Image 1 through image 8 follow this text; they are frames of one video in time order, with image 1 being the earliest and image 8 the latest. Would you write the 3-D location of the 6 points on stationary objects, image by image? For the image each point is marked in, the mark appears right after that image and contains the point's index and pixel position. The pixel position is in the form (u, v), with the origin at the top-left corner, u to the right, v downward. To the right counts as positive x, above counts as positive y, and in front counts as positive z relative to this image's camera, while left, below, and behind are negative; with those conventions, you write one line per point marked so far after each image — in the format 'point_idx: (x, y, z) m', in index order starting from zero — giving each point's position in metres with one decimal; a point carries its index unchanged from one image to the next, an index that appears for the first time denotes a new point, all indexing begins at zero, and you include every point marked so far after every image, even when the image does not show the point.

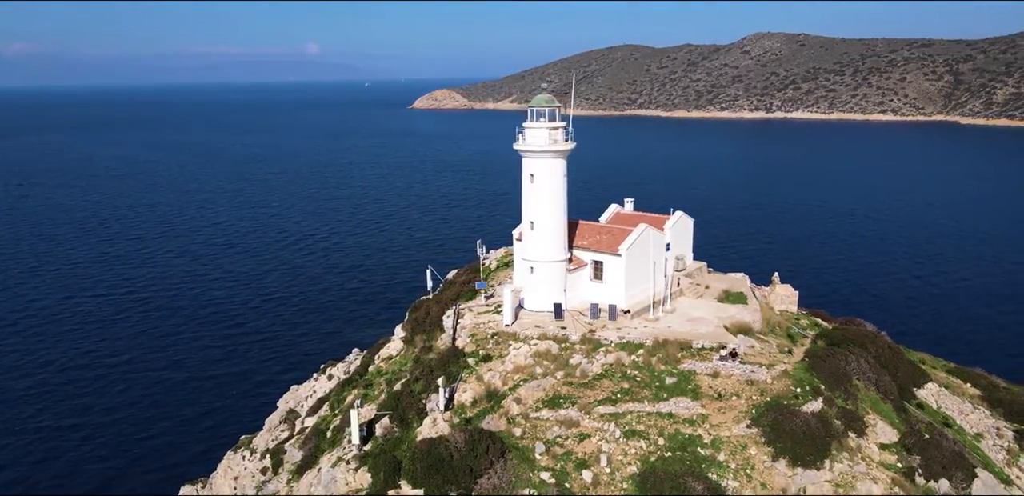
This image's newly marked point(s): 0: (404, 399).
0: (-2.7, -3.8, +18.7) m
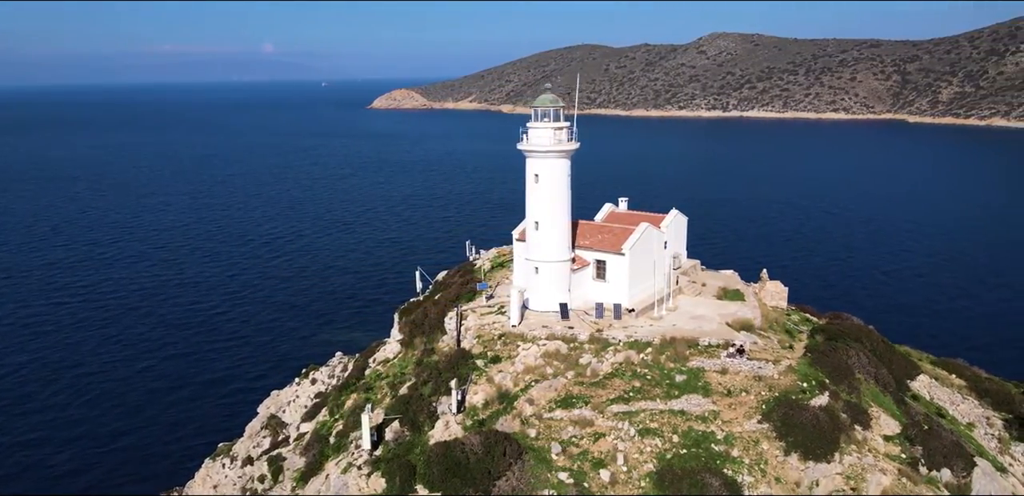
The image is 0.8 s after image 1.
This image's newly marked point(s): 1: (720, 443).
0: (-2.4, -3.9, +18.5) m
1: (+4.8, -4.5, +16.9) m
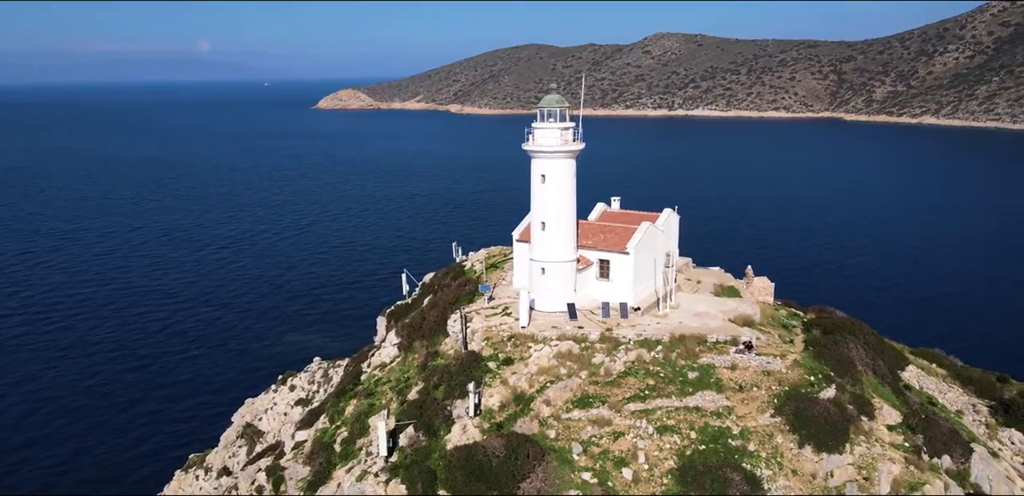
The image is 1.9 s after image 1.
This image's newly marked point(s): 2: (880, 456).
0: (-2.1, -3.9, +18.2) m
1: (+5.2, -4.4, +17.1) m
2: (+8.7, -4.9, +17.4) m
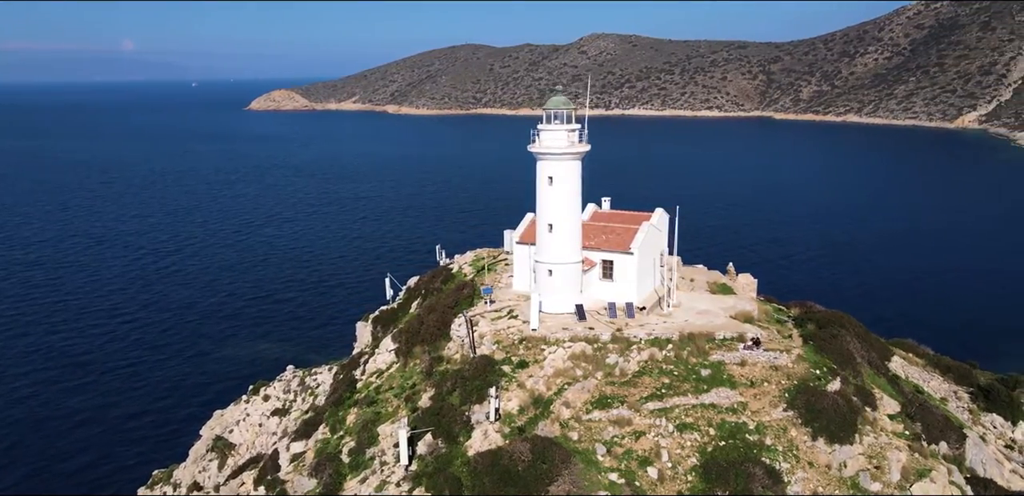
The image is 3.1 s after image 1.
0: (-1.6, -4.0, +18.0) m
1: (+5.8, -4.4, +17.5) m
2: (+9.2, -4.8, +18.0) m
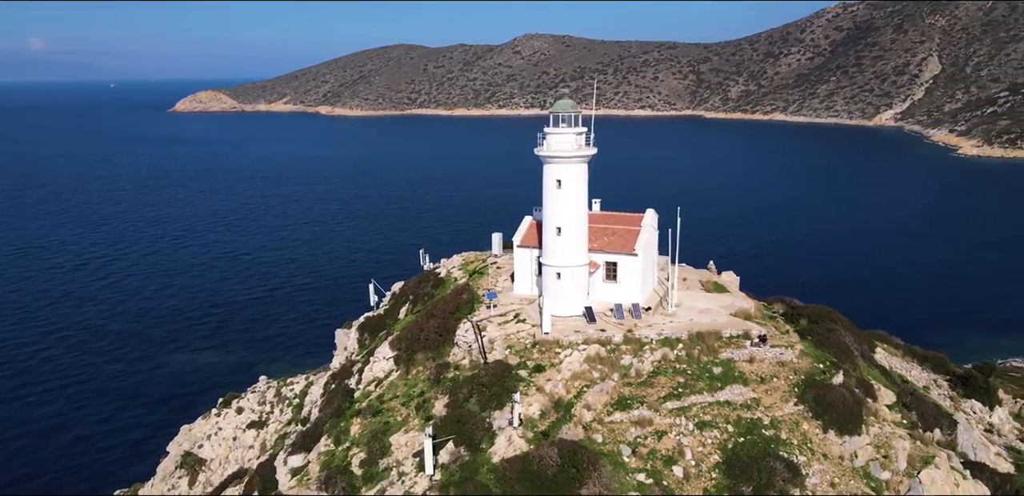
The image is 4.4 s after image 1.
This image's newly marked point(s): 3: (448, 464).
0: (-1.2, -4.2, +17.8) m
1: (+6.3, -4.4, +17.9) m
2: (+9.7, -4.8, +18.7) m
3: (-1.5, -5.0, +17.1) m
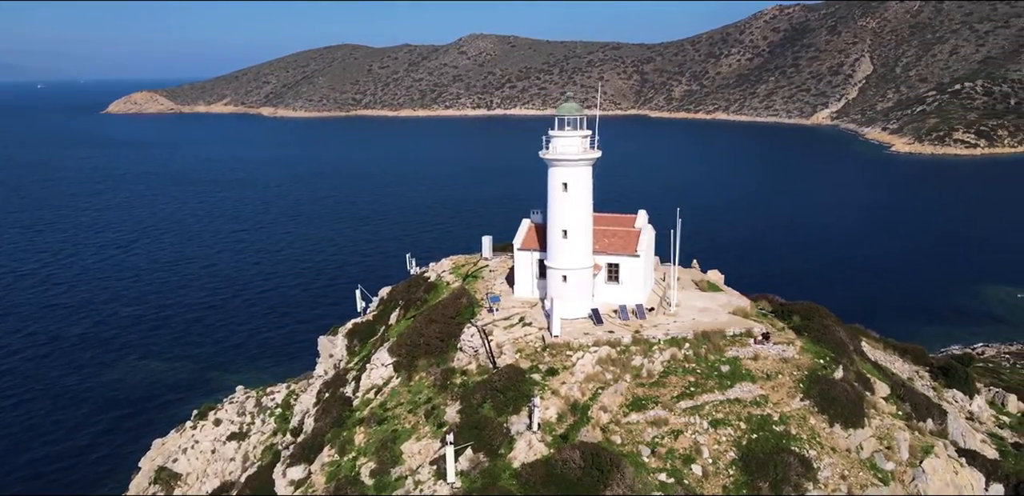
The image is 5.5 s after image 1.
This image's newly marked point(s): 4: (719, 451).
0: (-0.7, -4.3, +17.7) m
1: (+6.7, -4.4, +18.3) m
2: (+10.0, -4.7, +19.3) m
3: (-1.0, -5.1, +16.9) m
4: (+4.9, -4.8, +17.3) m
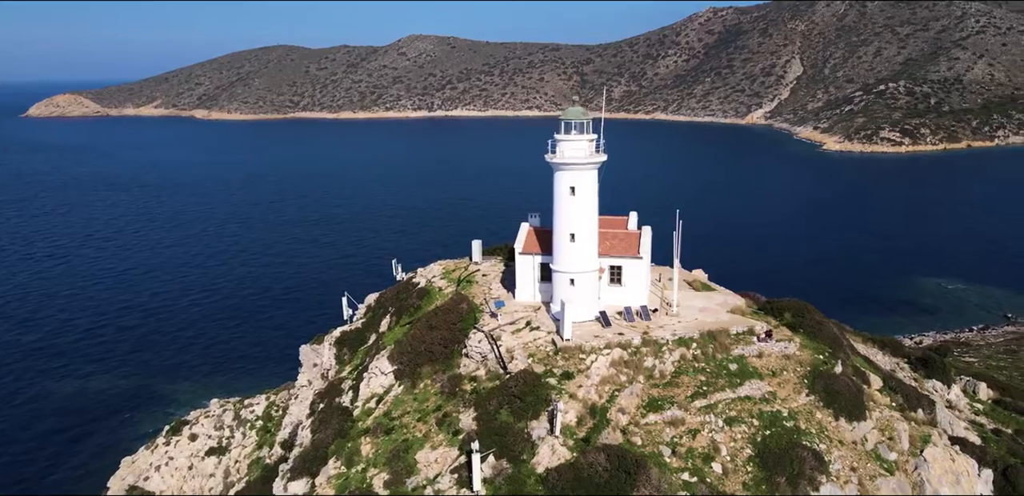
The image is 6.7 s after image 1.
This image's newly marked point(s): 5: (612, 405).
0: (-0.3, -4.4, +17.6) m
1: (+7.1, -4.4, +18.7) m
2: (+10.3, -4.6, +20.0) m
3: (-0.5, -5.3, +16.8) m
4: (+5.4, -4.8, +17.6) m
5: (+2.4, -3.9, +18.1) m
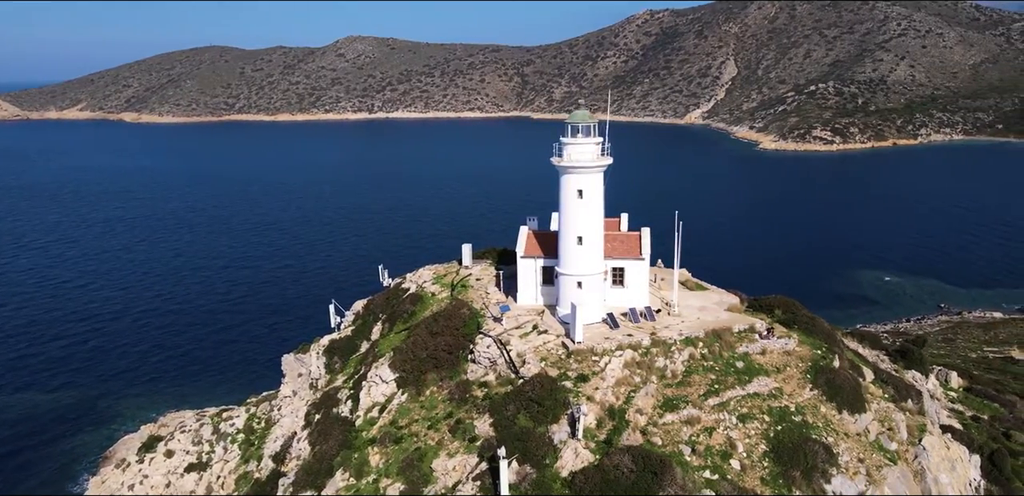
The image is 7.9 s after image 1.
0: (+0.2, -4.5, +17.5) m
1: (+7.5, -4.3, +19.2) m
2: (+10.6, -4.6, +20.7) m
3: (+0.1, -5.4, +16.7) m
4: (+5.9, -4.8, +18.0) m
5: (+2.9, -3.9, +18.2) m
